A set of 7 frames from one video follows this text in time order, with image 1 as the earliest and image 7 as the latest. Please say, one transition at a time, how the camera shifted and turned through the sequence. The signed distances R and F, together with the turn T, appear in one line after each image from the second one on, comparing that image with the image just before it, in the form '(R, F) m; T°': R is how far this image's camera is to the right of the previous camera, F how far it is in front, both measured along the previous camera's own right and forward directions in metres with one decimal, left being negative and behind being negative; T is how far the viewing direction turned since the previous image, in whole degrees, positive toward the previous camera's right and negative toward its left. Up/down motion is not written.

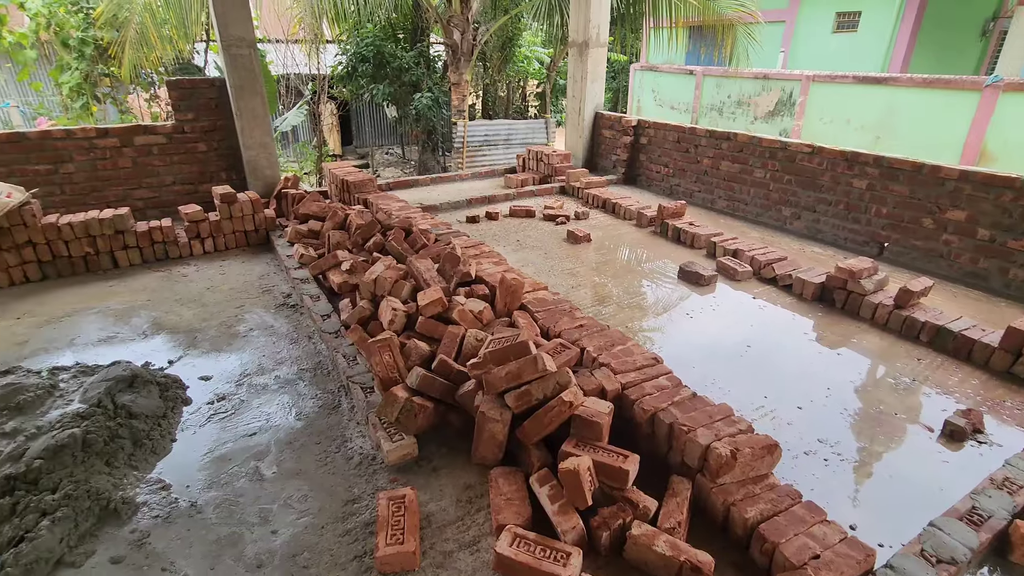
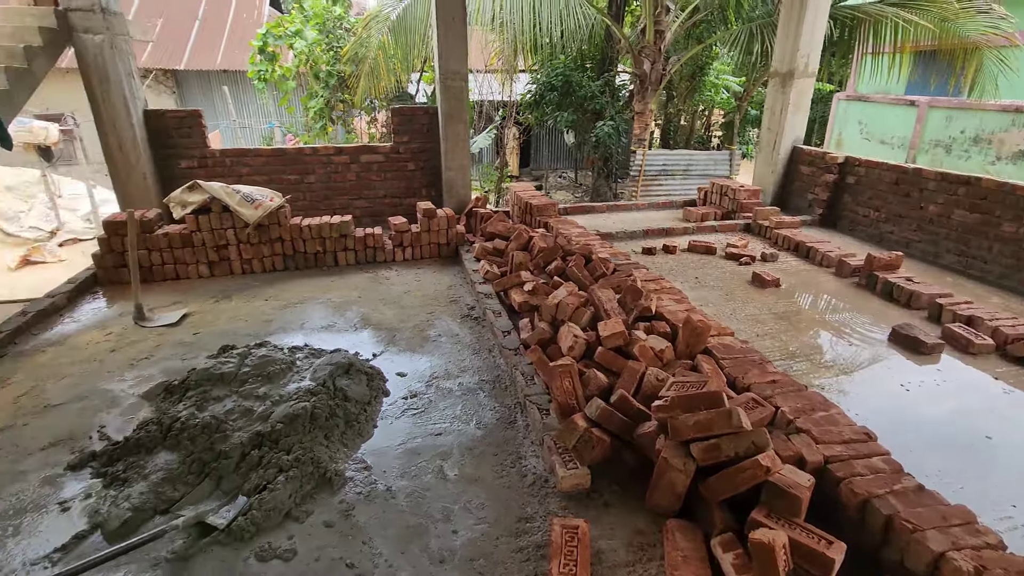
(-0.2, 0.0) m; -17°
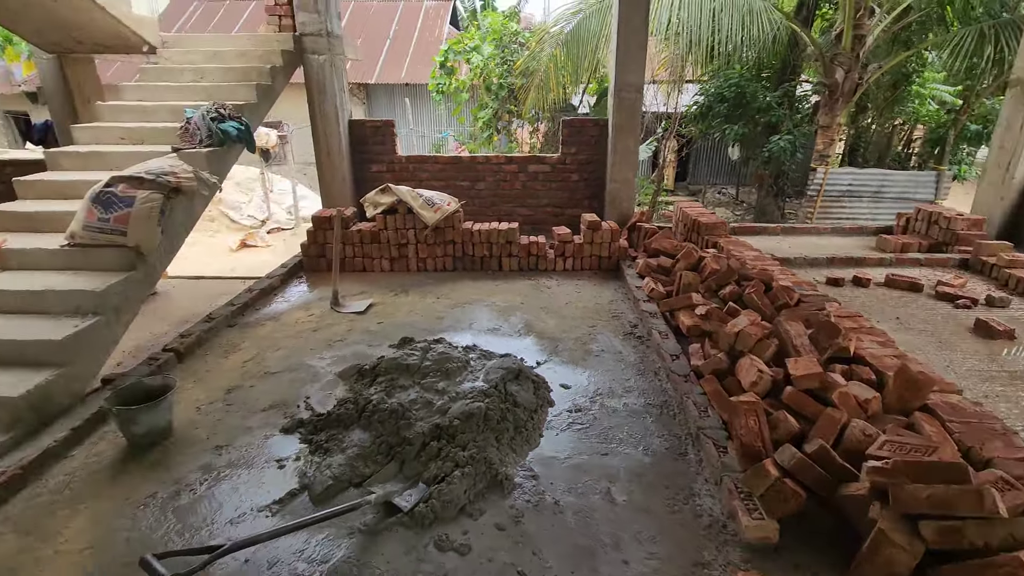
(-0.2, 0.0) m; -15°
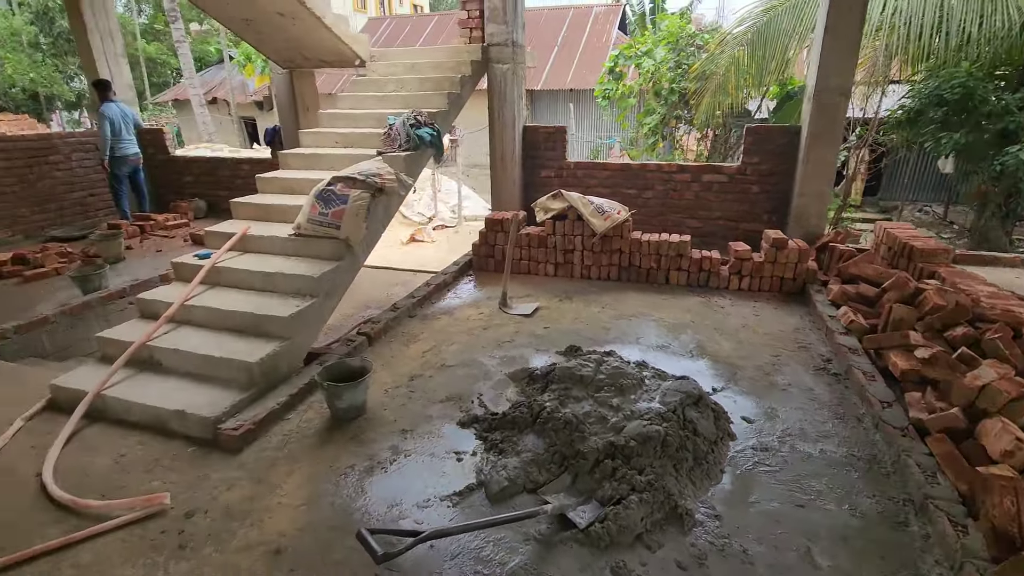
(-0.2, 0.0) m; -15°
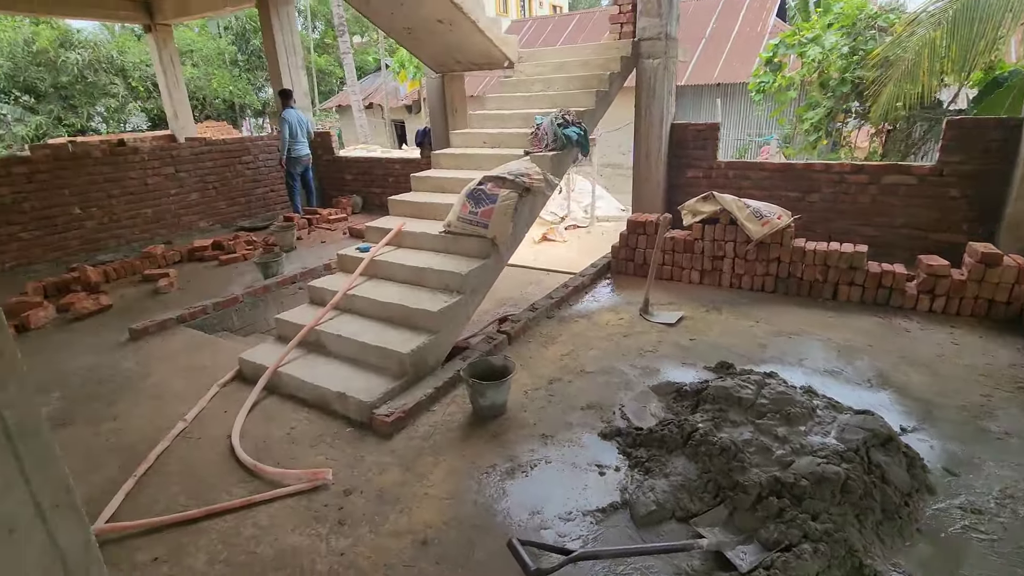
(-0.1, +0.1) m; -13°
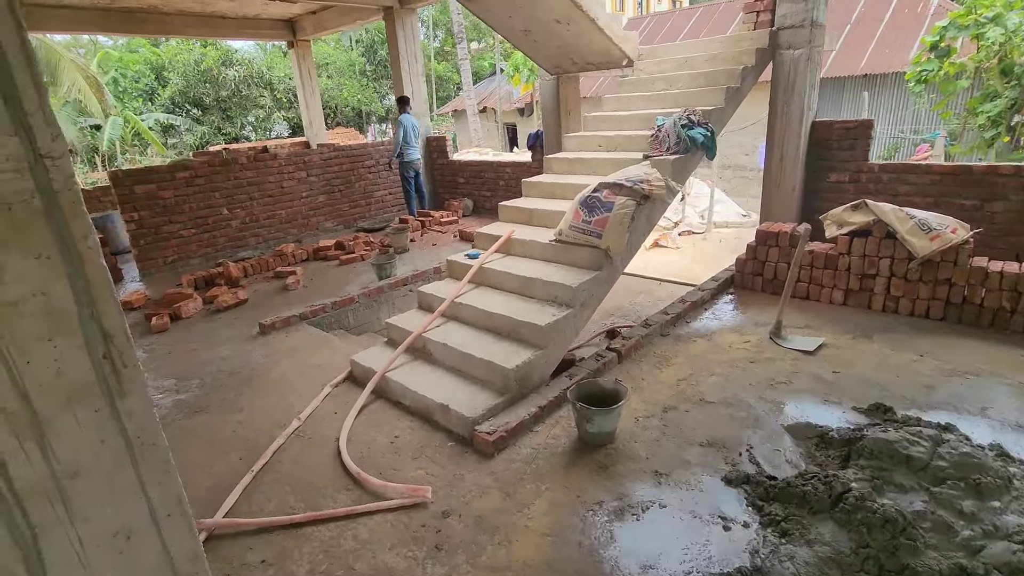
(-0.1, +0.2) m; -11°
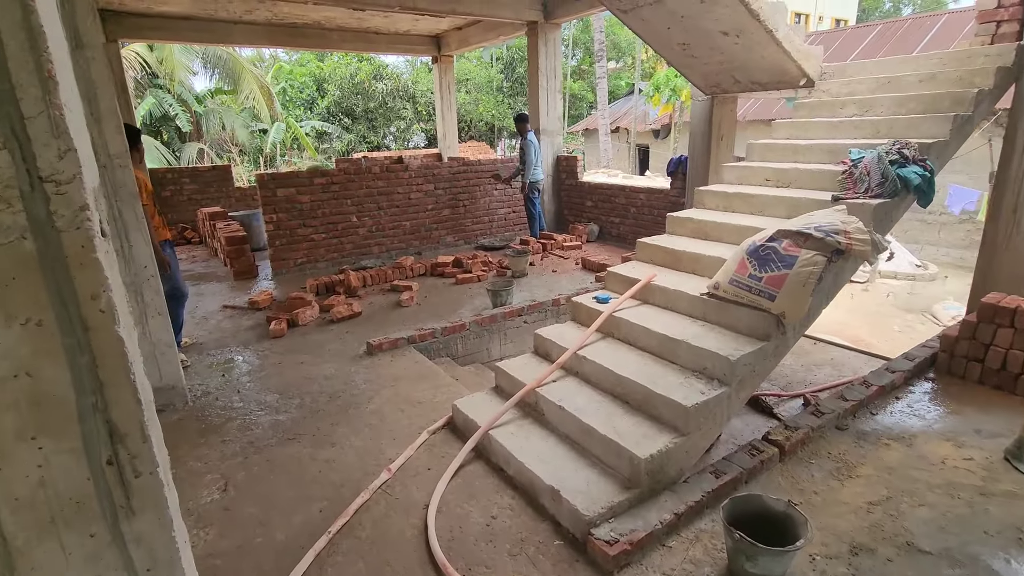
(-0.1, +0.5) m; -12°
